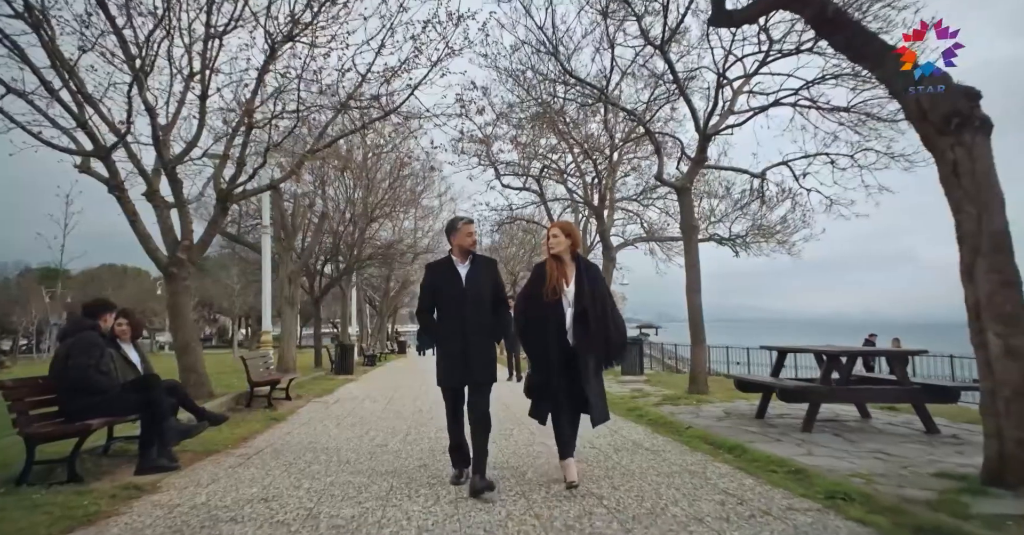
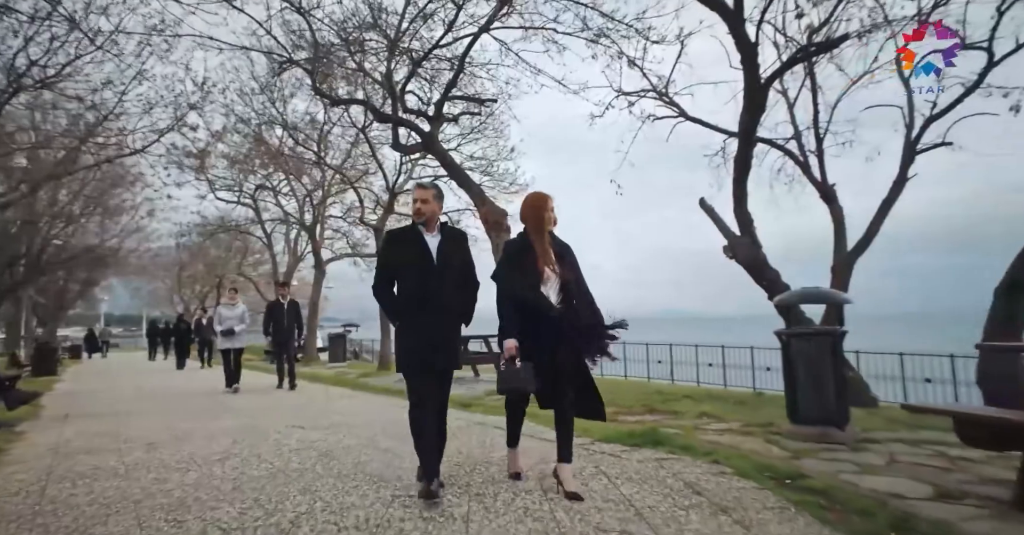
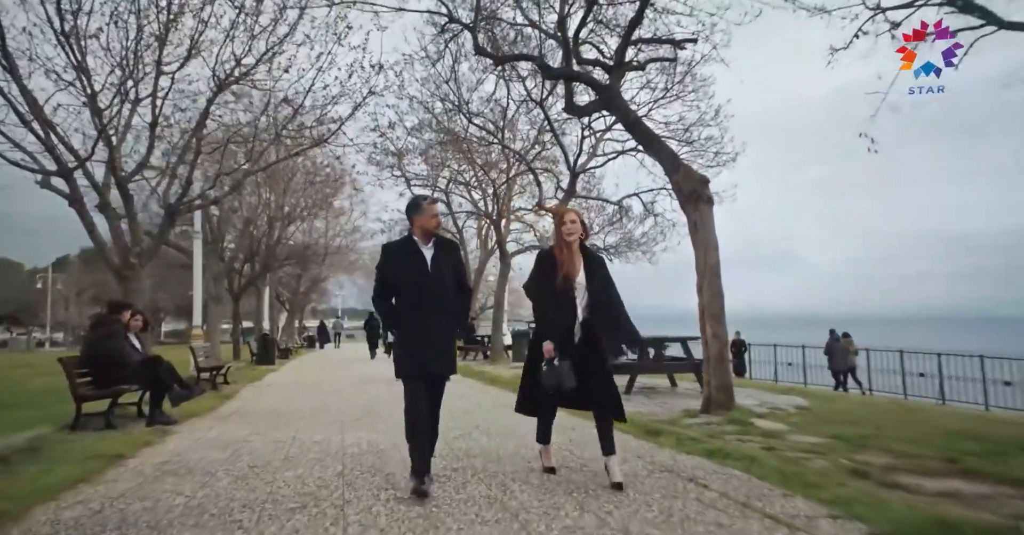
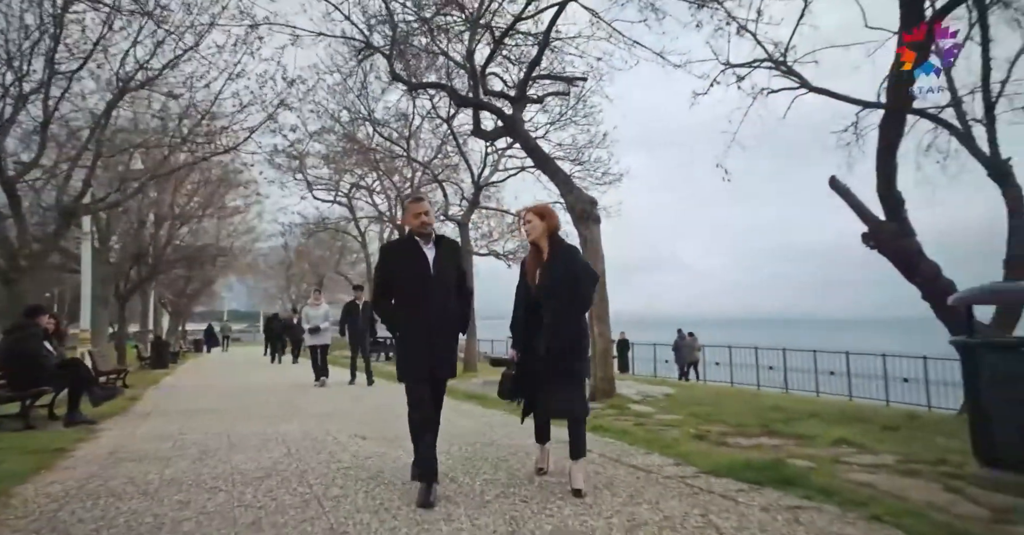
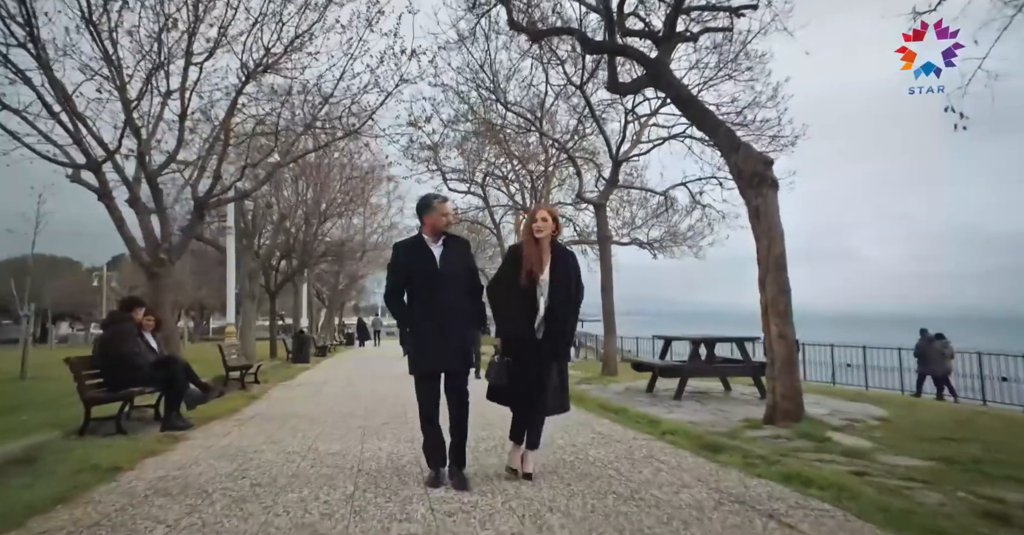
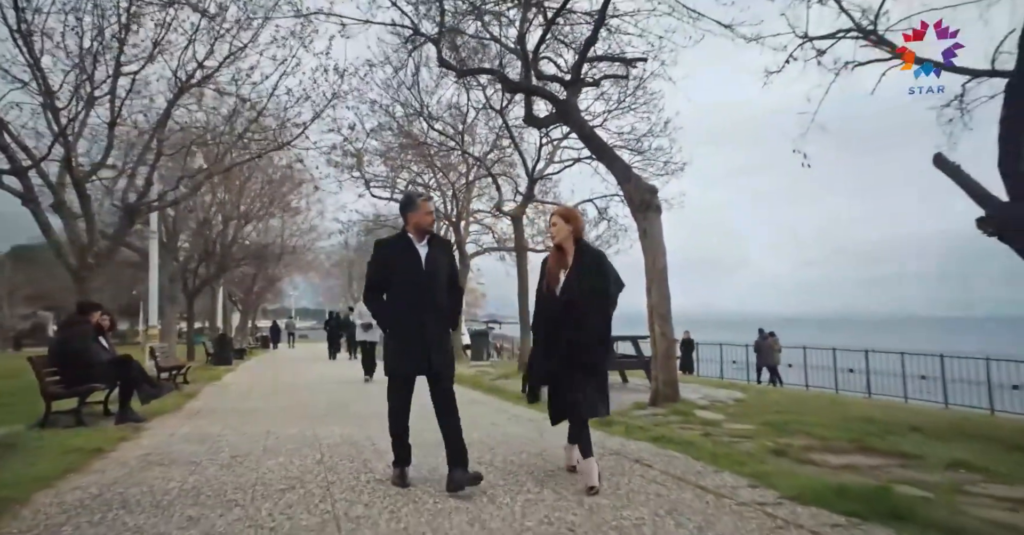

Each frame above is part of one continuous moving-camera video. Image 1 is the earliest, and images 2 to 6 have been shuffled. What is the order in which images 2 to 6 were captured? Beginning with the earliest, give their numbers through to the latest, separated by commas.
5, 3, 6, 4, 2
